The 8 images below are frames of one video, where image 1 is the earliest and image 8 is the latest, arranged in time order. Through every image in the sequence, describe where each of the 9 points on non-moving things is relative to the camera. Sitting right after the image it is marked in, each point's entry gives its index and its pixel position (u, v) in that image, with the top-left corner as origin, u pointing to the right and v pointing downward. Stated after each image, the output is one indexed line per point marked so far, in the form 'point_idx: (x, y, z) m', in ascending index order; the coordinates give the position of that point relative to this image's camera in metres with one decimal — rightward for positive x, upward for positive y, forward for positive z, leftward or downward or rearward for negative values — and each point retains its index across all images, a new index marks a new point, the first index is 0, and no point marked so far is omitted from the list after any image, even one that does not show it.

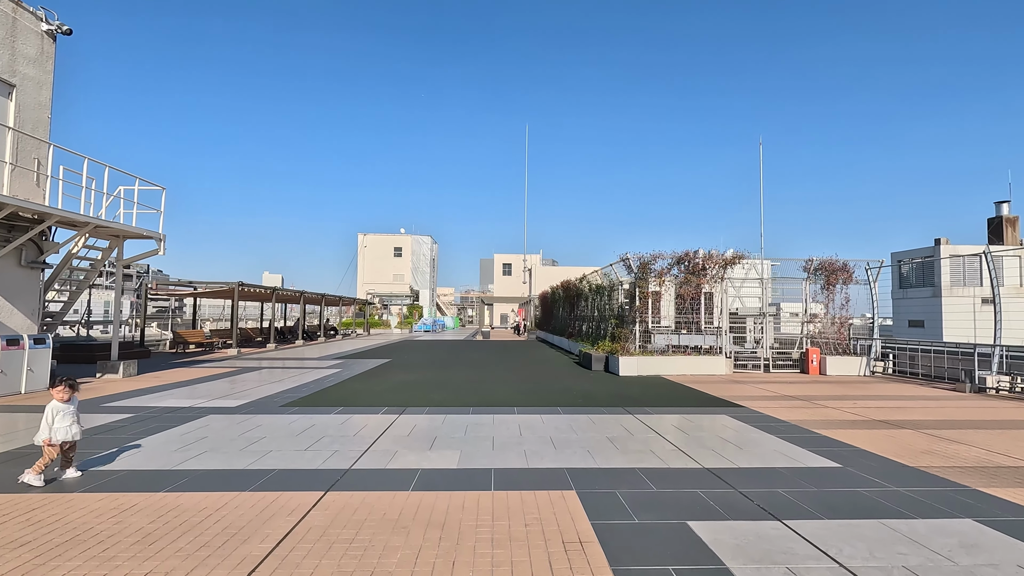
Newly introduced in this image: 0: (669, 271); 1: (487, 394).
0: (+3.7, +0.4, +12.6) m
1: (-0.4, -1.7, +8.8) m
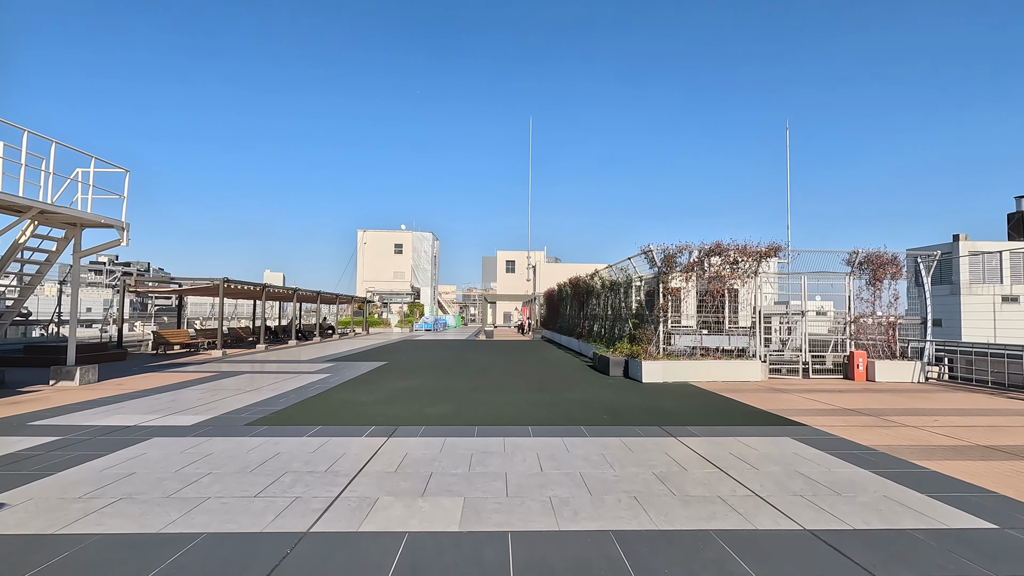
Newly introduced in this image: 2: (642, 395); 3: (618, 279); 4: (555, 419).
0: (+3.9, +0.5, +11.3) m
1: (-0.2, -1.7, +7.5) m
2: (+2.1, -1.8, +8.8) m
3: (+3.0, +0.2, +14.9) m
4: (+0.5, -1.6, +6.7) m
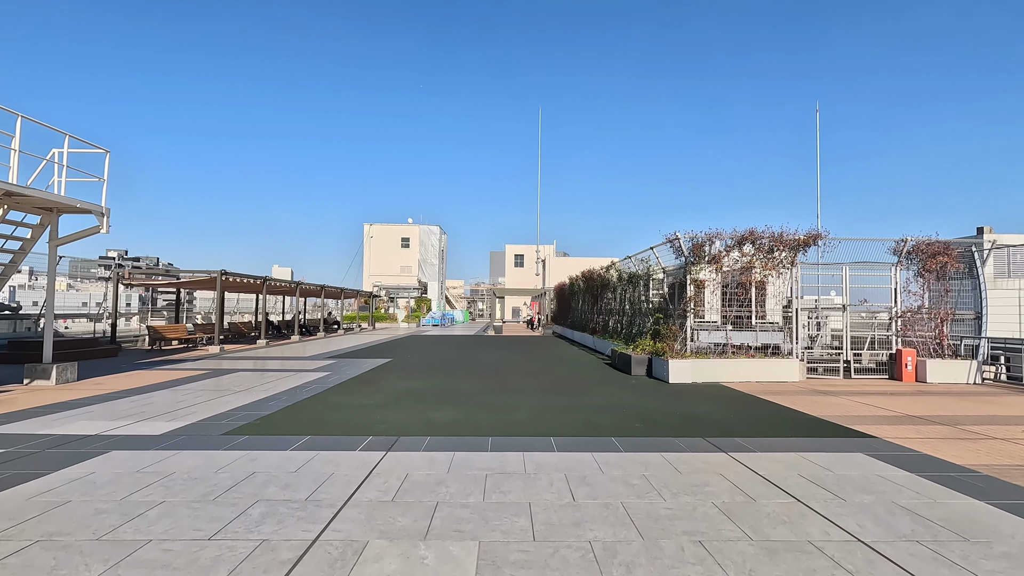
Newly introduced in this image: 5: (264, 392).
0: (+4.1, +0.7, +10.3) m
1: (0.0, -1.5, +6.6) m
2: (+2.4, -1.6, +7.9) m
3: (+3.3, +0.4, +14.0) m
4: (+0.7, -1.5, +5.8) m
5: (-3.9, -1.6, +8.4) m
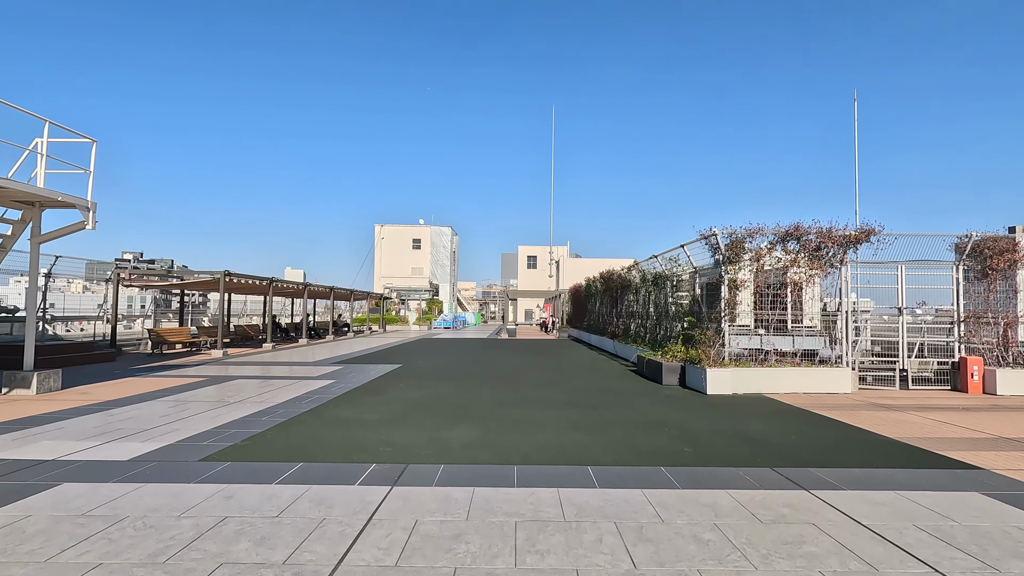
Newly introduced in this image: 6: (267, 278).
0: (+4.5, +0.6, +9.4) m
1: (+0.2, -1.5, +5.7) m
2: (+2.7, -1.6, +7.0) m
3: (+3.7, +0.4, +13.1) m
4: (+1.0, -1.5, +4.9) m
5: (-3.6, -1.6, +7.7) m
6: (-8.6, +0.3, +18.9) m
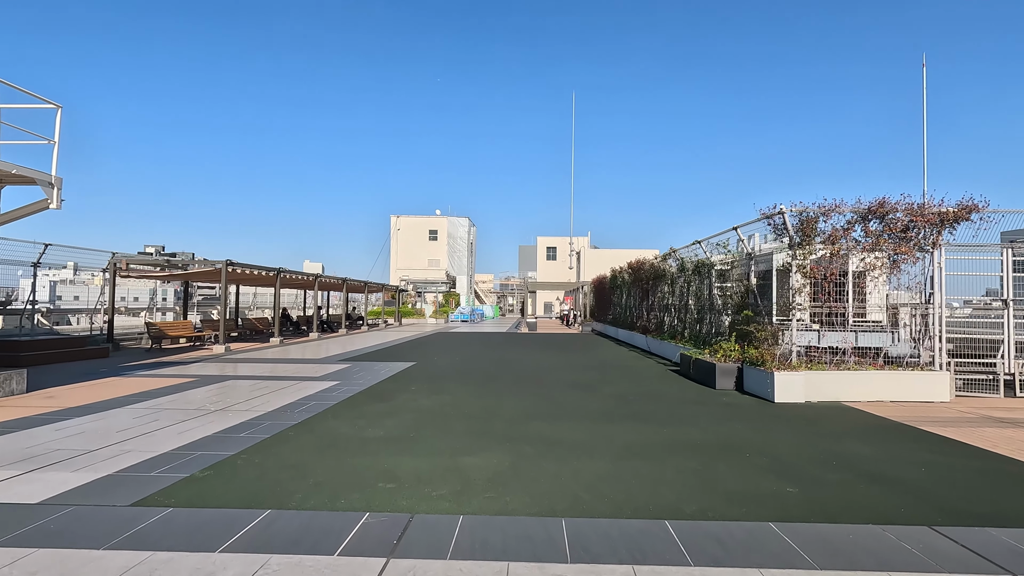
0: (+4.9, +0.8, +7.9) m
1: (+0.5, -1.4, +4.4) m
2: (+3.0, -1.5, +5.6) m
3: (+4.2, +0.6, +11.6) m
4: (+1.3, -1.4, +3.6) m
5: (-3.2, -1.5, +6.5) m
6: (-7.9, +0.6, +17.8) m
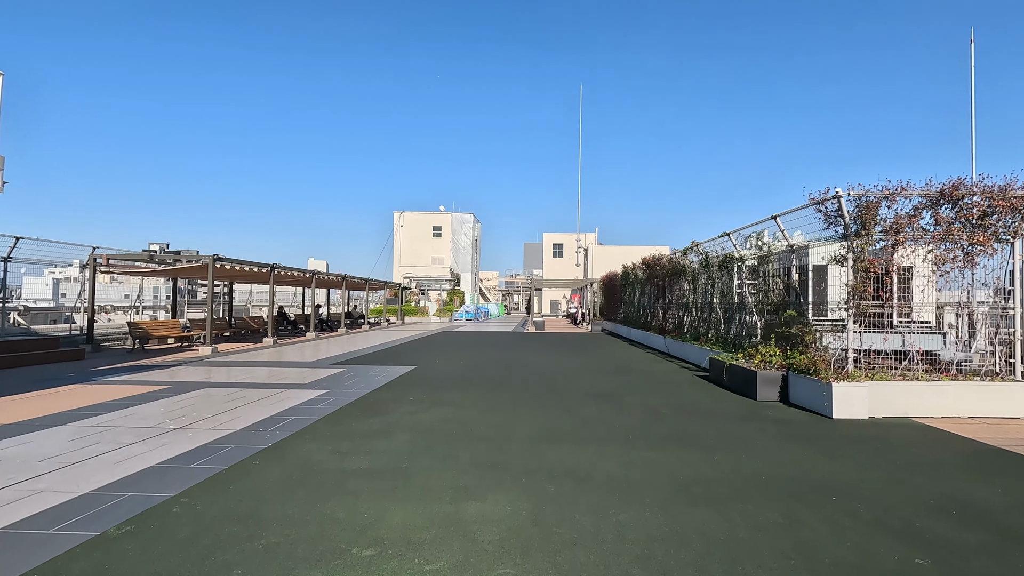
0: (+5.1, +0.9, +6.8) m
1: (+0.7, -1.4, +3.4) m
2: (+3.2, -1.5, +4.5) m
3: (+4.4, +0.7, +10.5) m
4: (+1.4, -1.4, +2.6) m
5: (-3.1, -1.5, +5.5) m
6: (-7.6, +0.7, +16.9) m
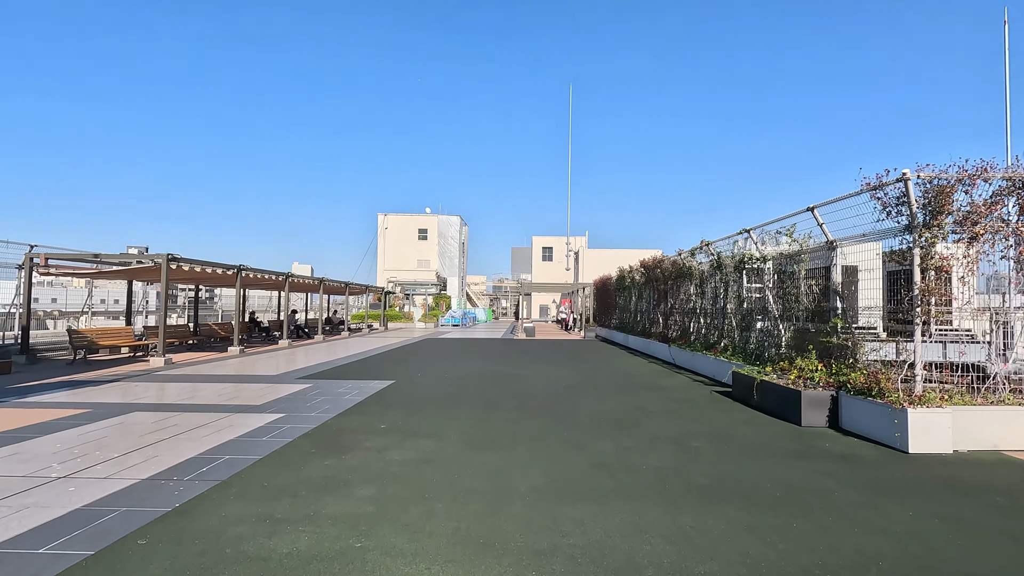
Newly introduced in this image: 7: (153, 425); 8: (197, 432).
0: (+5.0, +0.8, +5.6) m
1: (+0.7, -1.4, +2.1) m
2: (+3.2, -1.5, +3.3) m
3: (+4.3, +0.6, +9.3) m
4: (+1.5, -1.4, +1.3) m
5: (-3.1, -1.5, +4.1) m
6: (-7.9, +0.6, +15.4) m
7: (-3.9, -1.5, +5.9) m
8: (-3.3, -1.5, +5.6) m
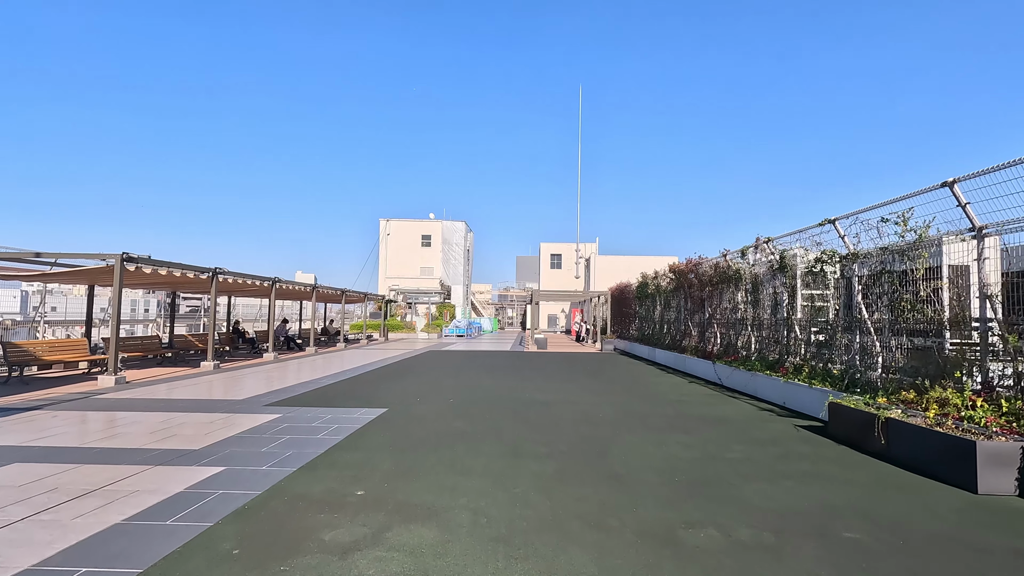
0: (+5.3, +0.8, +3.7) m
1: (+1.0, -1.3, +0.1) m
2: (+3.4, -1.4, +1.3) m
3: (+4.6, +0.5, +7.4) m
4: (+1.7, -1.3, -0.7) m
5: (-2.8, -1.4, +2.2) m
6: (-7.6, +0.5, +13.5) m
7: (-3.6, -1.5, +4.0) m
8: (-3.0, -1.5, +3.7) m
